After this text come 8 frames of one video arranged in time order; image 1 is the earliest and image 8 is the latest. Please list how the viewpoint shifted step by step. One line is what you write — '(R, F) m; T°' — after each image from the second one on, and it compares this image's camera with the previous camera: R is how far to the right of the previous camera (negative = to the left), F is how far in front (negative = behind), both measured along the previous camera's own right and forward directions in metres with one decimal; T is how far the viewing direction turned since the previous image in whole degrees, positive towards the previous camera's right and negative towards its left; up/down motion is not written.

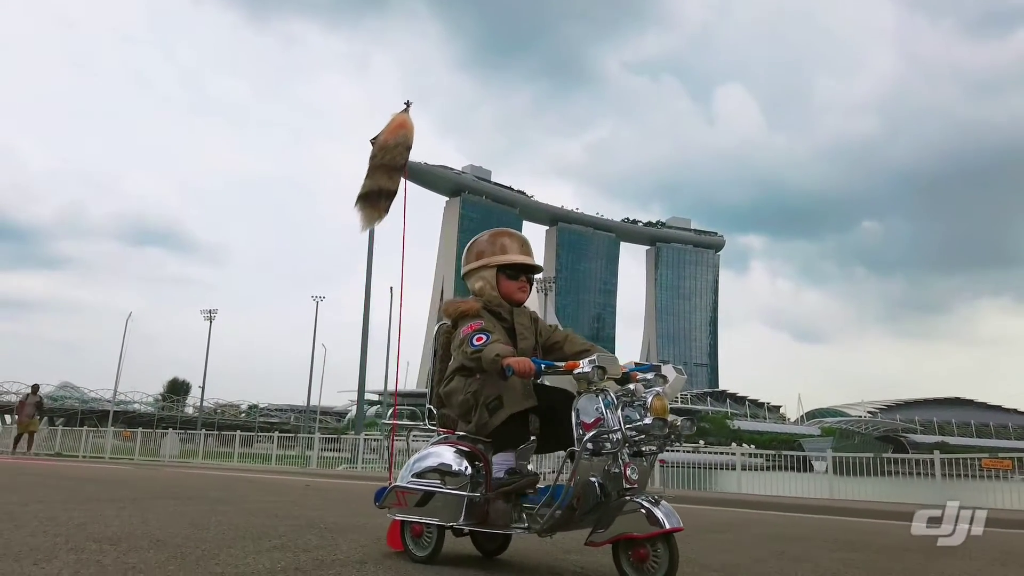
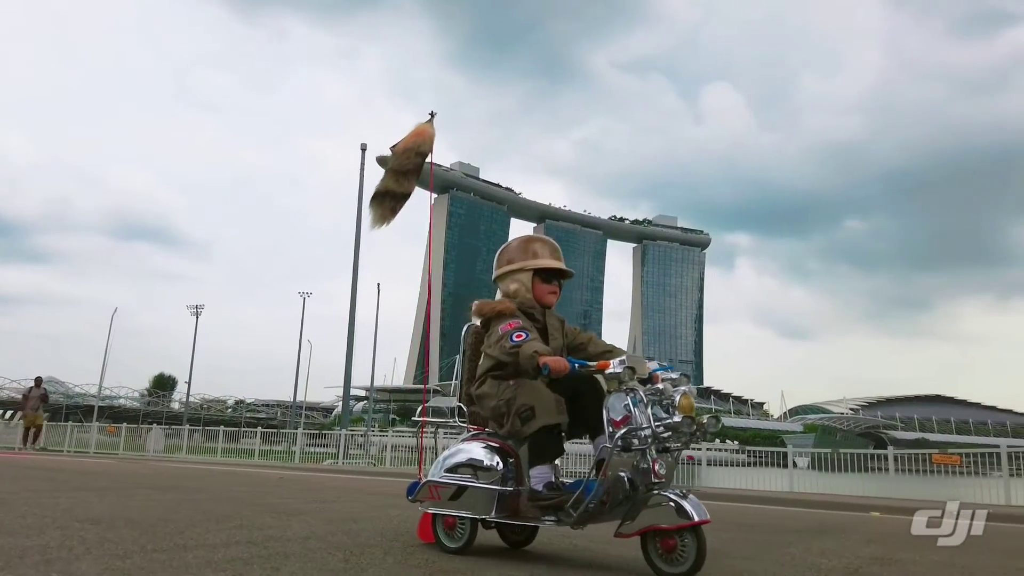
(+0.5, 0.0) m; -11°
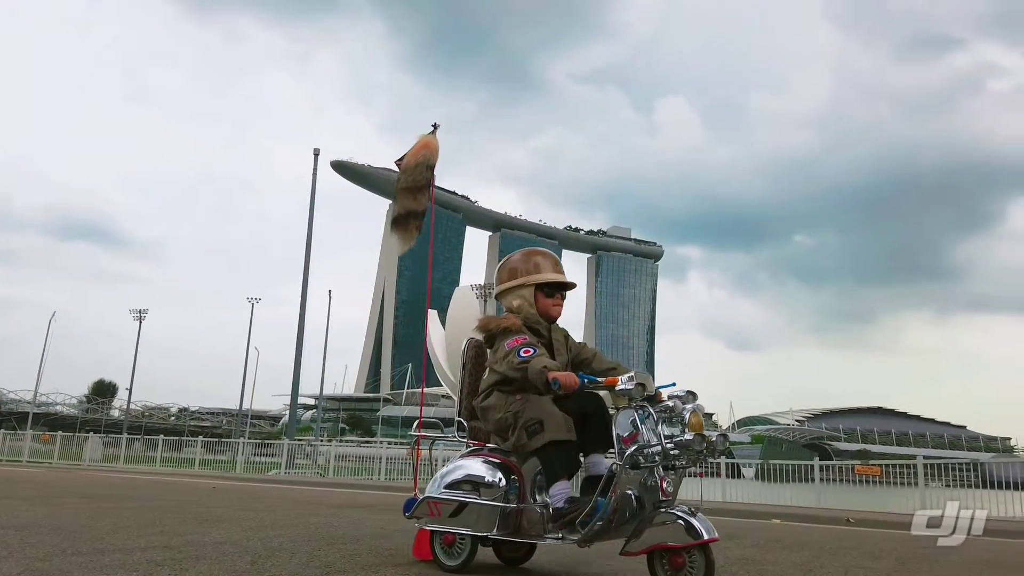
(-0.2, 0.0) m; +3°
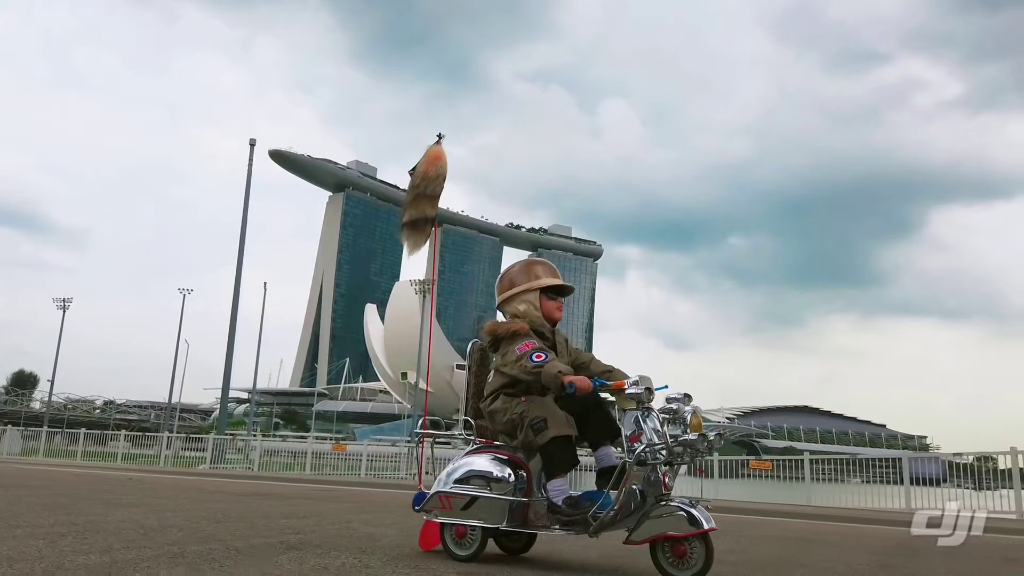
(-0.3, -0.2) m; +4°
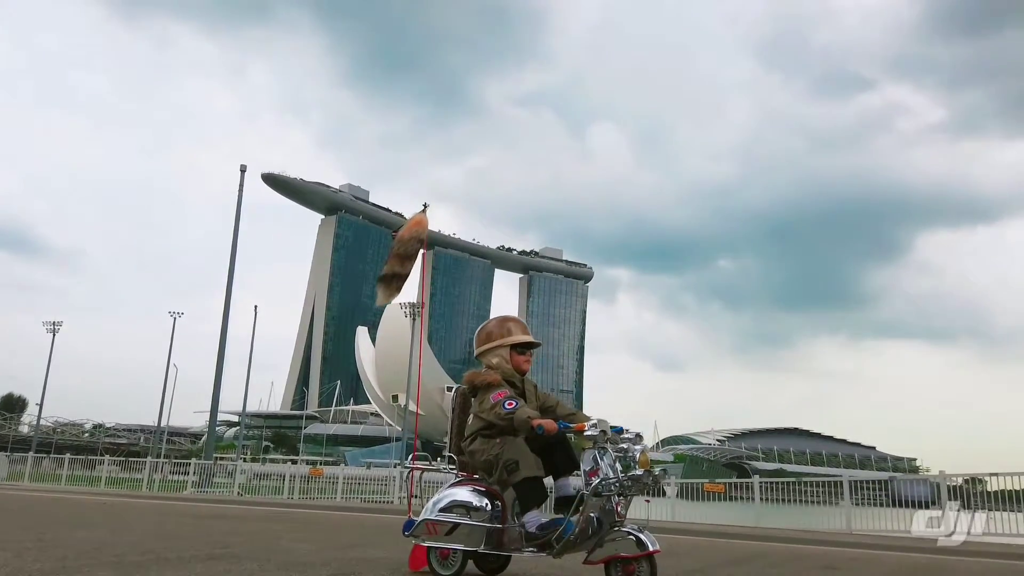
(+0.1, -0.5) m; +1°
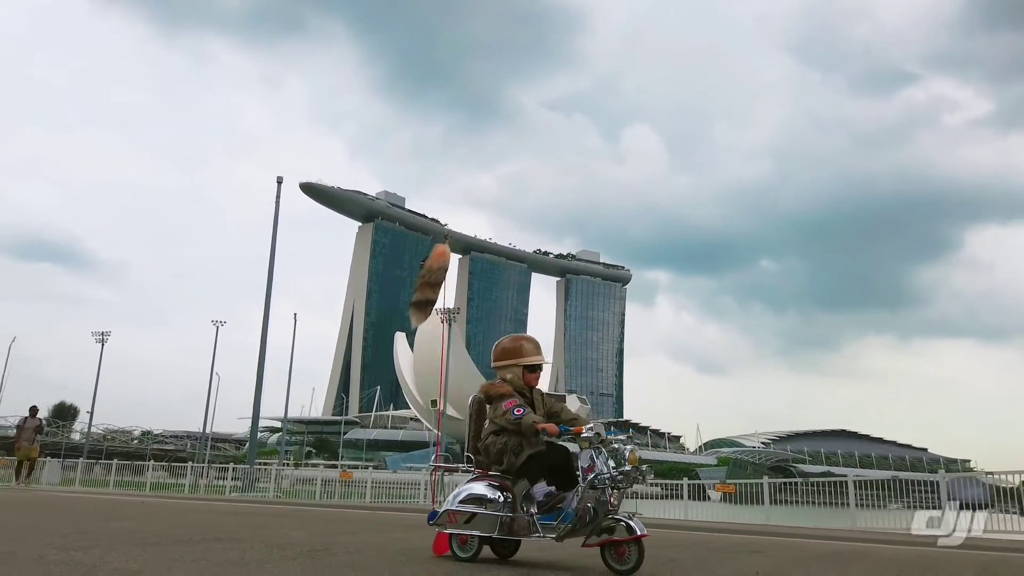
(+0.2, -0.5) m; -3°
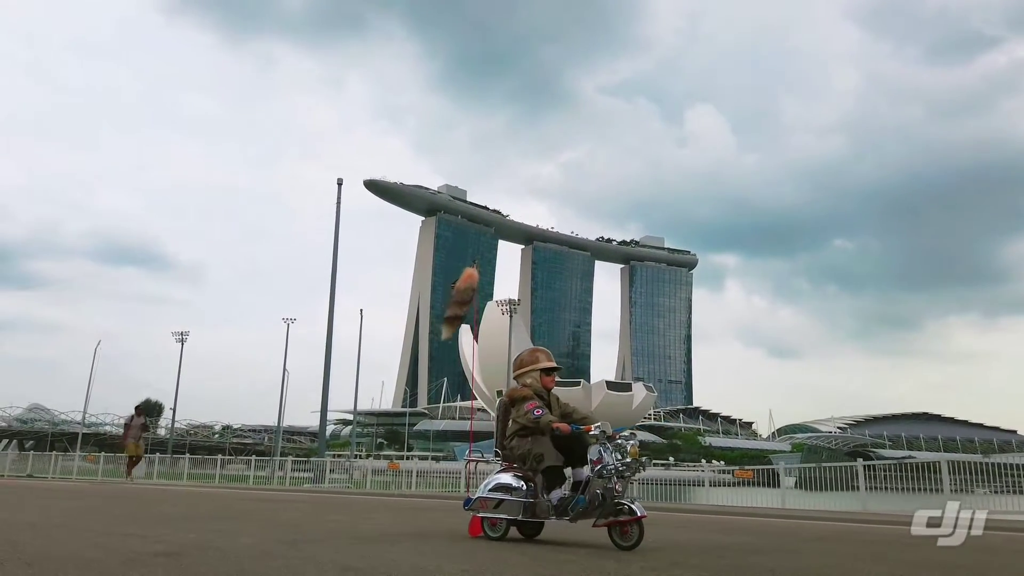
(+0.3, -0.6) m; -5°
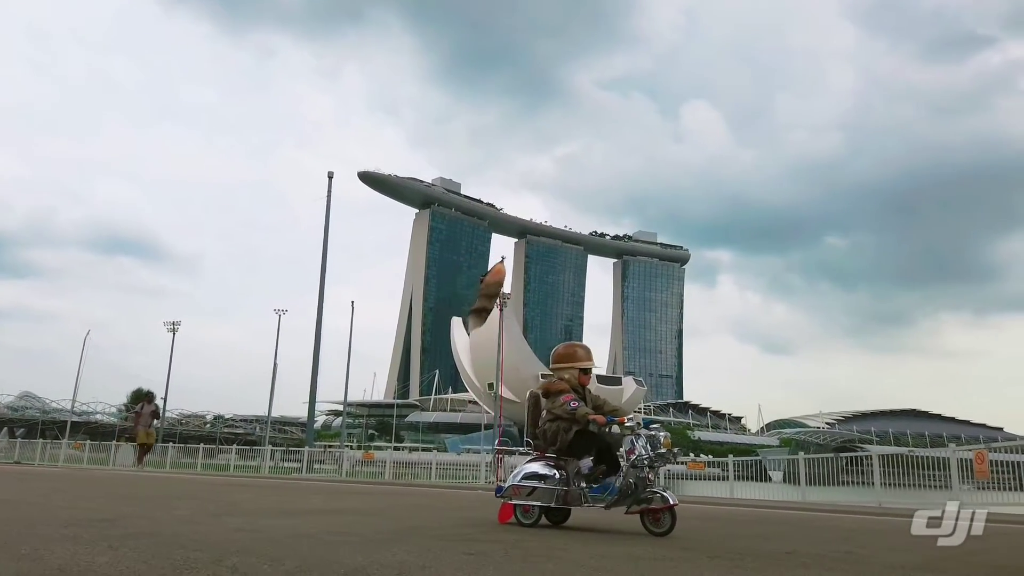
(-0.3, -0.1) m; +1°
